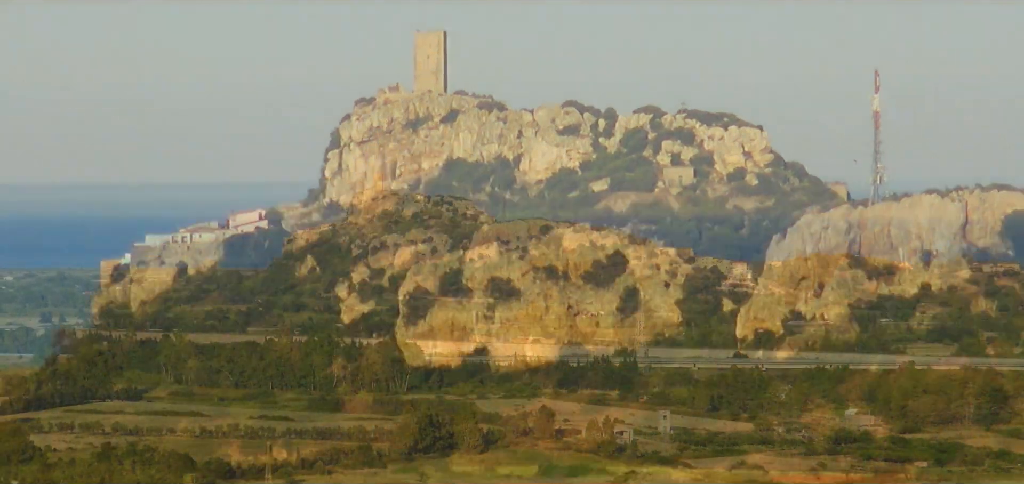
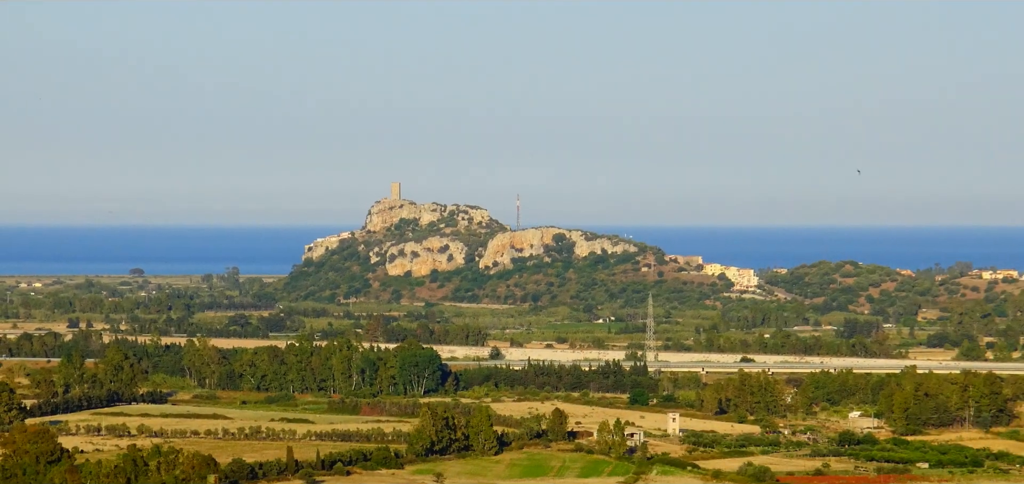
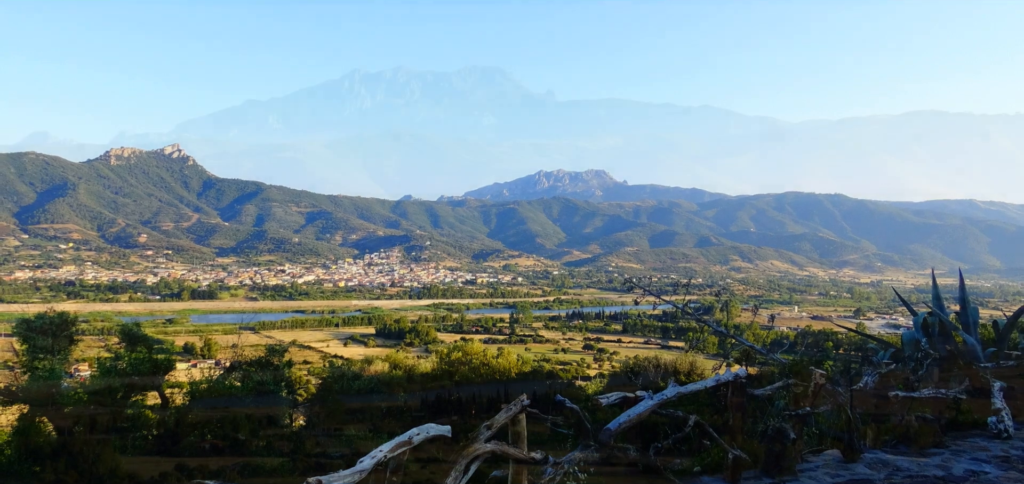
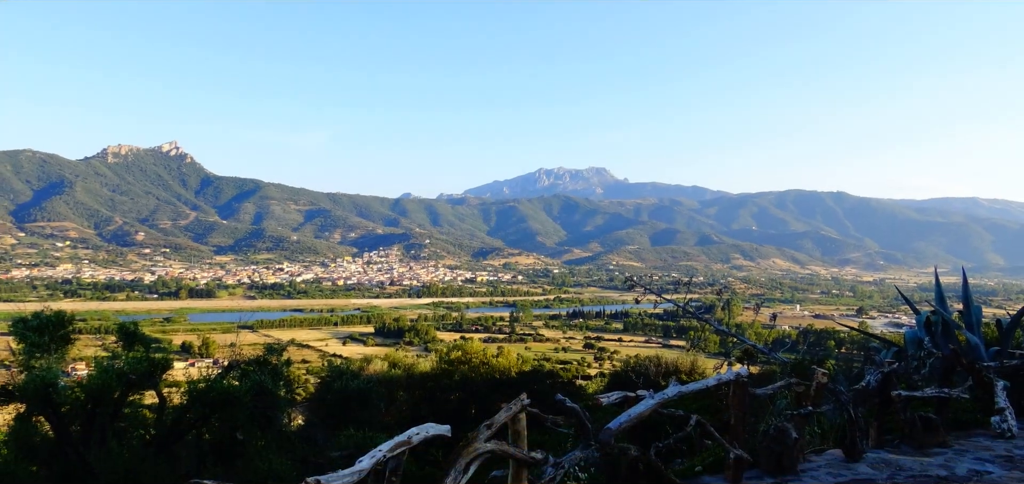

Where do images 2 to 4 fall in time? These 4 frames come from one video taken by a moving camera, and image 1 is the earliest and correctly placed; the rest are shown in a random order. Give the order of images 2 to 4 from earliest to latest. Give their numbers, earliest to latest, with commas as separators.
2, 4, 3
